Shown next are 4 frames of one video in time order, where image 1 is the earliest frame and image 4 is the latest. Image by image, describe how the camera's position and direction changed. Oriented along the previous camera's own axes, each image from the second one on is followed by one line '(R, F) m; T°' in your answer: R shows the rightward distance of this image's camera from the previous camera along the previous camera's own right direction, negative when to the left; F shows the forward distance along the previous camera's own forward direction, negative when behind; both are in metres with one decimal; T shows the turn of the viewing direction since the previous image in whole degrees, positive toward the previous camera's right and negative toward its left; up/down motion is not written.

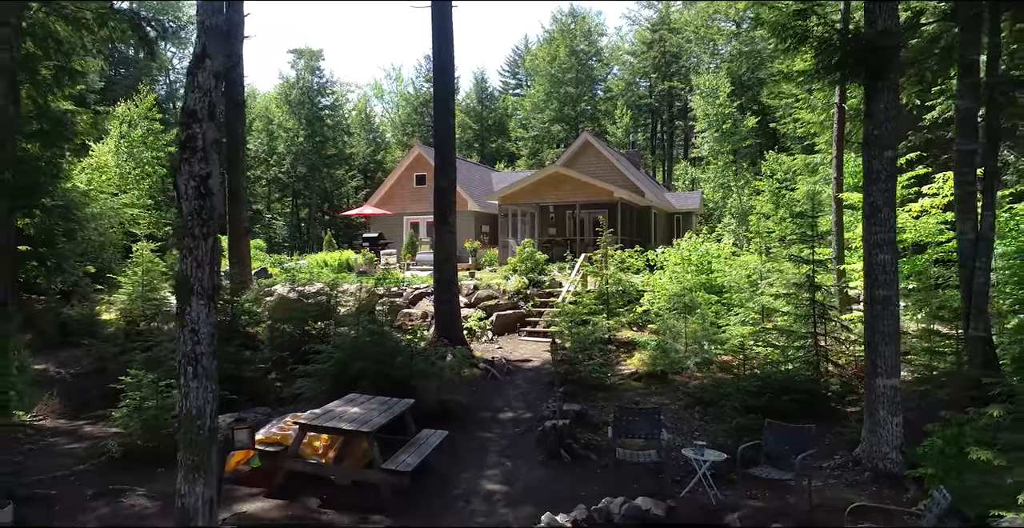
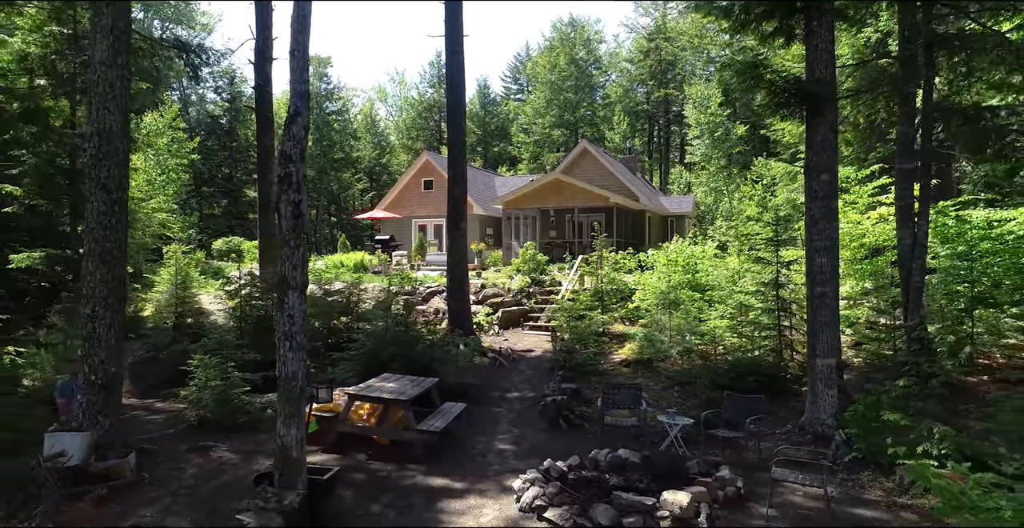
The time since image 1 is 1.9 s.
(-0.1, -1.2) m; 0°
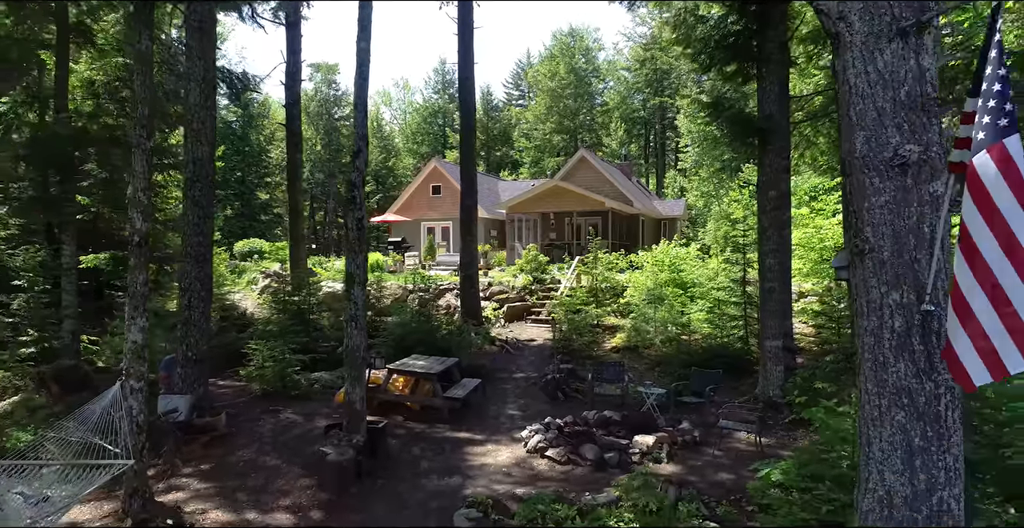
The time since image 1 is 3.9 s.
(-0.1, -1.5) m; 0°
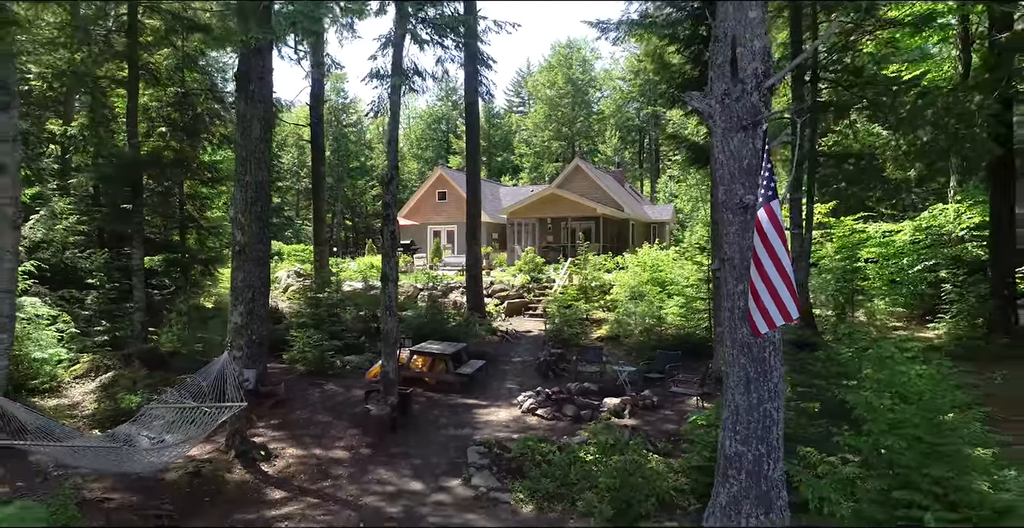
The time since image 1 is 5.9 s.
(0.0, -1.8) m; 0°
